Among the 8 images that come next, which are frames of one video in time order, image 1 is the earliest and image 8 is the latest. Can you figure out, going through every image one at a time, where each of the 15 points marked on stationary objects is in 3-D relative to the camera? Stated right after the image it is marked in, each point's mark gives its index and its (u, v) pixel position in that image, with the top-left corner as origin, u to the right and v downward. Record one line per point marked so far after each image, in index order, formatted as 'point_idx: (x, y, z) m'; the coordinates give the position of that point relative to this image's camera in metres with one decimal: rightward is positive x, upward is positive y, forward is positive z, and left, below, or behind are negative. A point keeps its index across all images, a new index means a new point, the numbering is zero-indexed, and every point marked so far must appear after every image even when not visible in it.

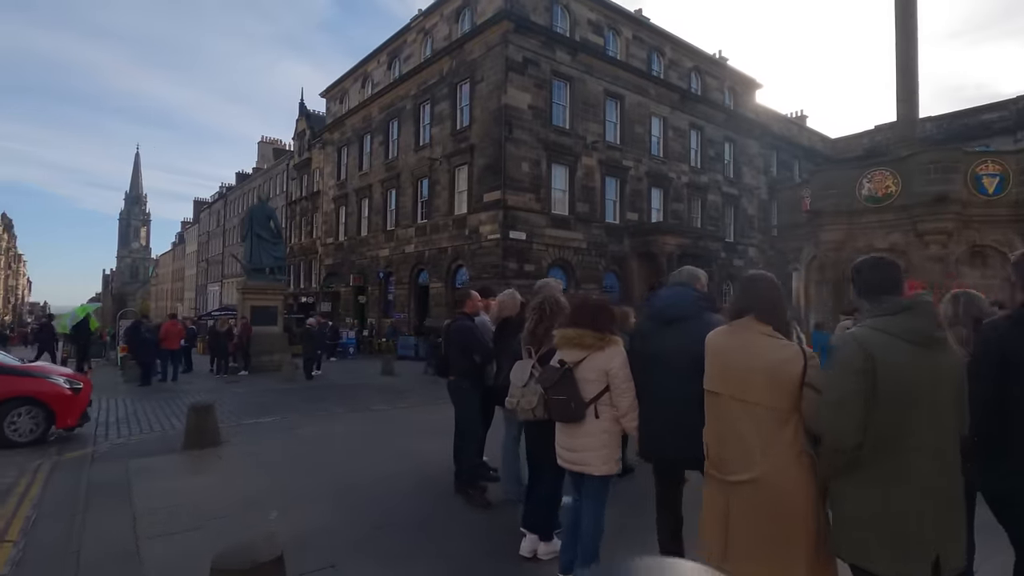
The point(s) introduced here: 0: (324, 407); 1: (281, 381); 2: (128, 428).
0: (-4.0, -2.5, +11.3) m
1: (-7.1, -2.8, +16.4) m
2: (-6.4, -2.3, +8.9) m
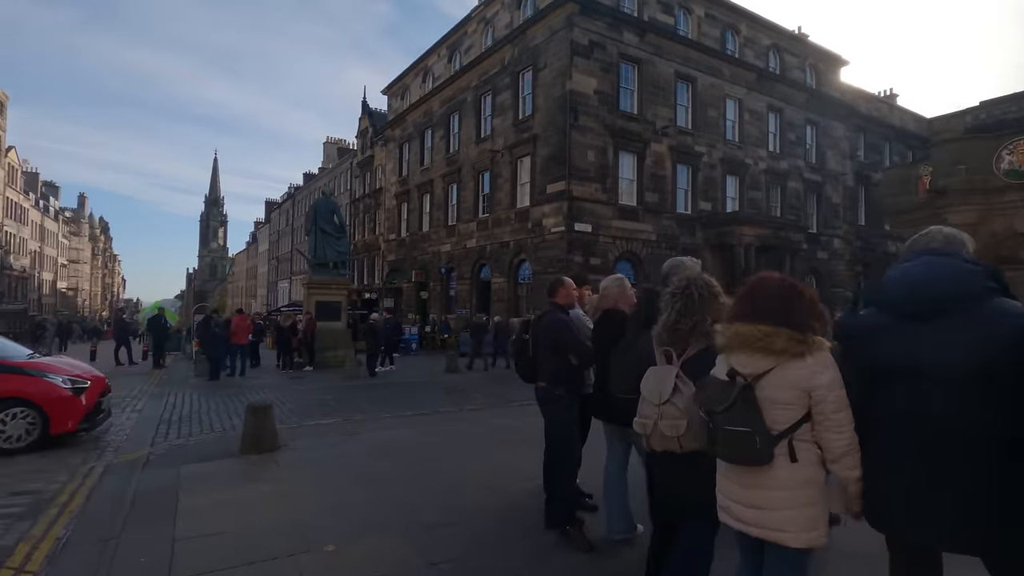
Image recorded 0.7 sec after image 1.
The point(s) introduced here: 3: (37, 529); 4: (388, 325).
0: (-2.5, -2.3, +10.6) m
1: (-5.1, -2.6, +16.0) m
2: (-5.2, -2.2, +8.5) m
3: (-3.9, -2.0, +4.4) m
4: (-4.5, -1.4, +19.6) m
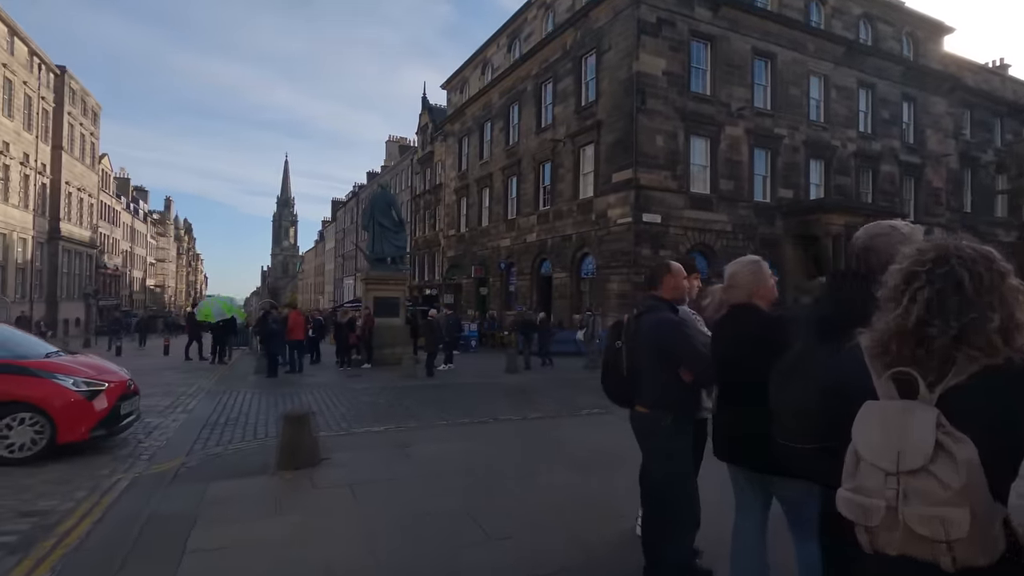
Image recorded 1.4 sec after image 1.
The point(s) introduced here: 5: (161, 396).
0: (-1.3, -2.2, +9.7) m
1: (-3.2, -2.5, +15.3) m
2: (-4.2, -2.1, +7.9) m
3: (-3.4, -1.9, +3.7) m
4: (-2.3, -1.2, +18.8) m
5: (-7.4, -2.3, +11.3) m
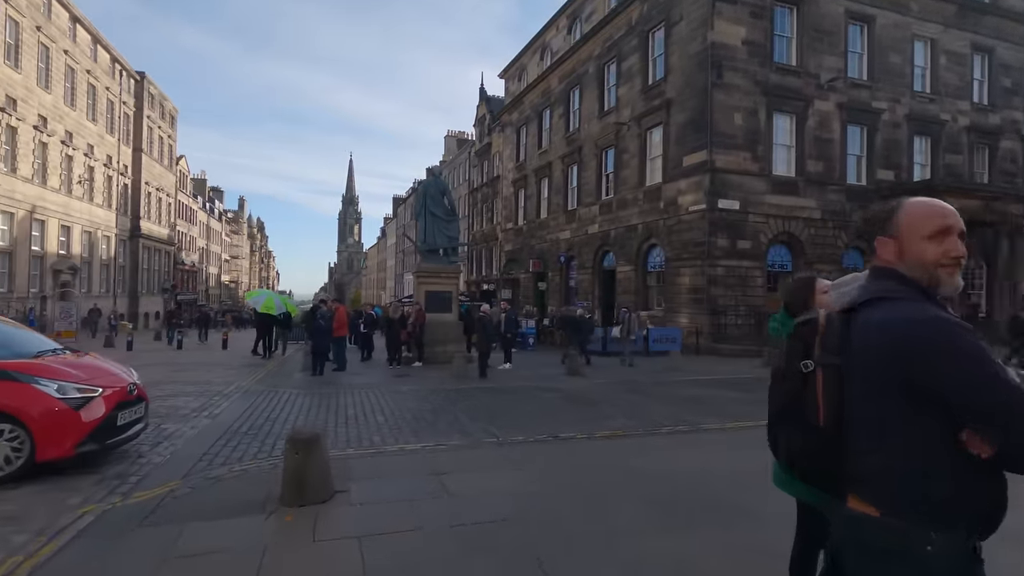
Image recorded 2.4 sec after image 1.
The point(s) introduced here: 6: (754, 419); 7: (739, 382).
0: (-0.3, -2.1, +8.3) m
1: (-1.6, -2.3, +14.1) m
2: (-3.4, -2.0, +6.8) m
3: (-3.1, -1.8, +2.5) m
4: (-0.3, -1.0, +17.4) m
5: (-6.2, -2.1, +10.5) m
6: (+4.0, -2.2, +8.9) m
7: (+5.7, -2.3, +13.4) m
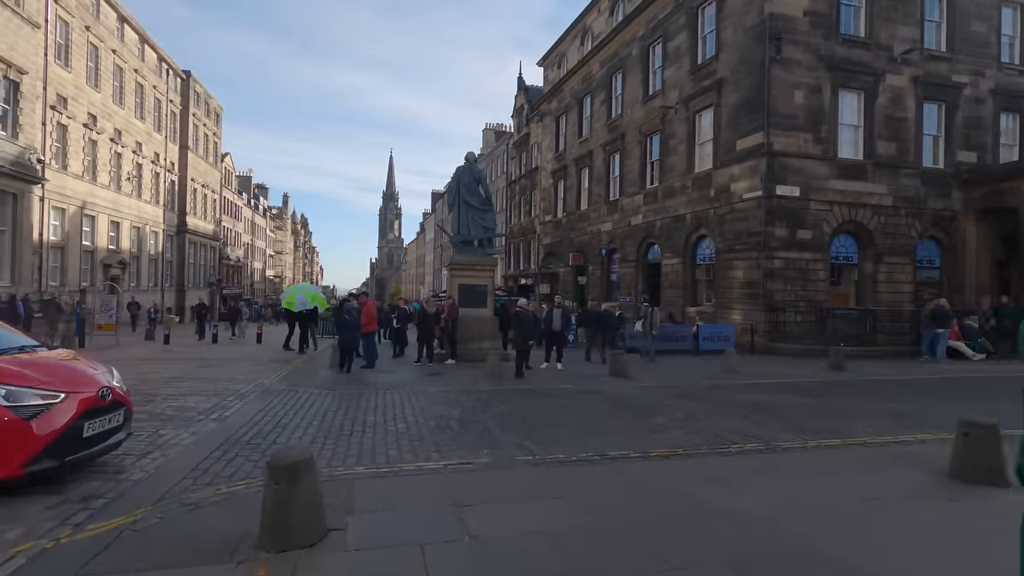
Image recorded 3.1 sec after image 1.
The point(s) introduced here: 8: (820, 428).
0: (+0.2, -2.0, +7.1) m
1: (-0.7, -2.1, +13.0) m
2: (-3.0, -1.9, +5.9) m
3: (-2.9, -1.8, +1.6) m
4: (+0.9, -0.8, +16.3) m
5: (-5.6, -2.0, +9.8) m
6: (+4.5, -2.0, +7.5) m
7: (+6.5, -2.2, +11.8) m
8: (+4.4, -2.0, +7.8) m
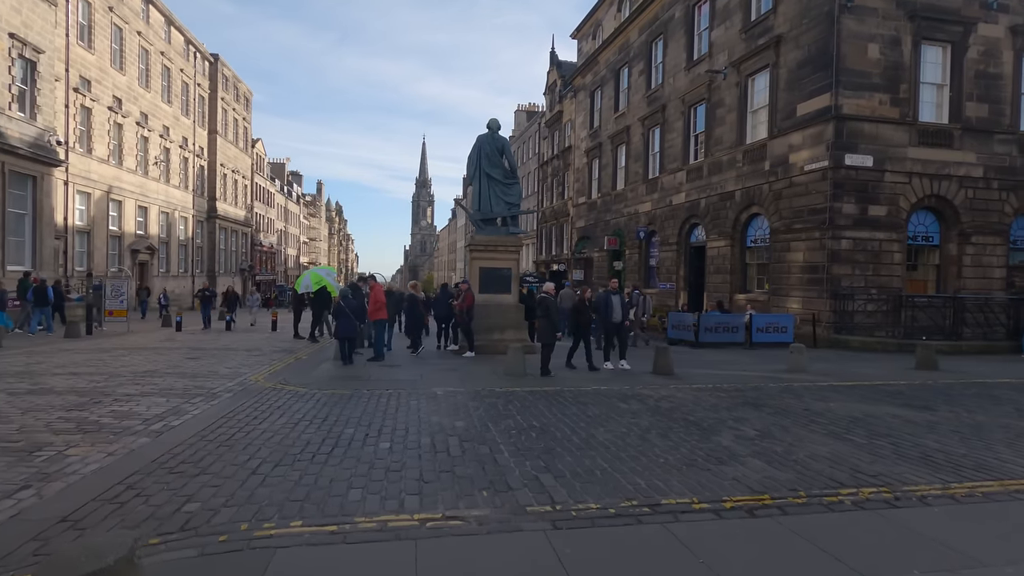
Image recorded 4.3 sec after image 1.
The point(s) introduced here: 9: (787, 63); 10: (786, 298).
0: (+0.4, -1.7, +5.3) m
1: (-0.2, -1.8, +11.2) m
2: (-2.9, -1.7, +4.2) m
3: (-3.1, -1.6, -0.1) m
4: (+1.6, -0.3, +14.3) m
5: (-5.2, -1.6, +8.3) m
6: (+4.7, -1.8, +5.3) m
7: (+7.0, -1.9, +9.5) m
8: (+4.6, -1.8, +5.6) m
9: (+10.1, +8.2, +19.6) m
10: (+9.9, -0.4, +19.4) m
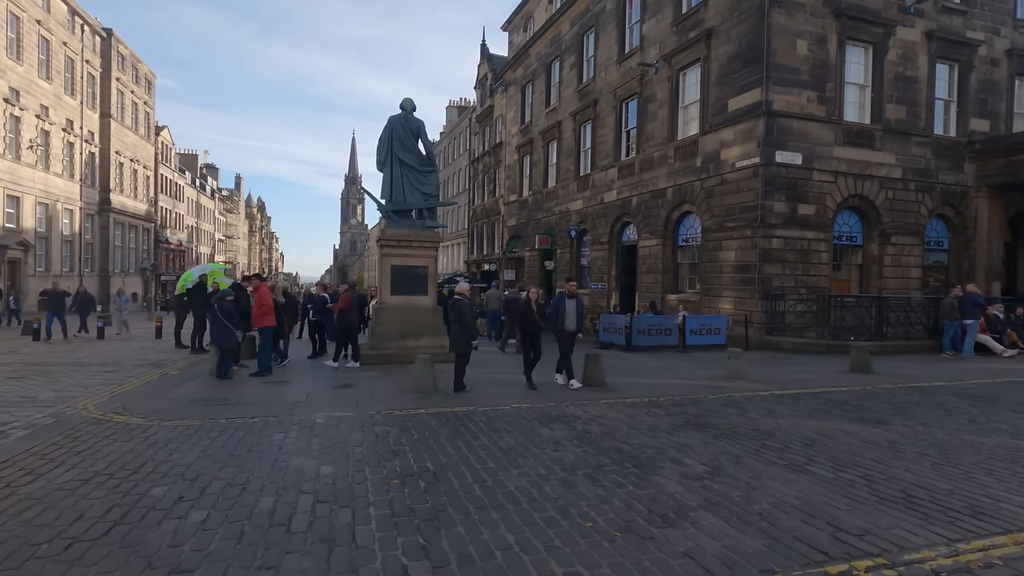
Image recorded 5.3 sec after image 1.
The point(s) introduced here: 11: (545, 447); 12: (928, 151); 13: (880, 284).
0: (-0.6, -1.7, +3.7) m
1: (-1.8, -1.8, +9.5) m
2: (-3.7, -1.7, +2.2) m
3: (-3.4, -1.6, -2.0) m
4: (-0.4, -0.4, +12.8) m
5: (-6.5, -1.7, +6.0) m
6: (+3.7, -1.8, +4.3) m
7: (+5.5, -1.9, +8.7) m
8: (+3.6, -1.8, +4.5) m
9: (+7.4, +8.2, +19.1) m
10: (+7.2, -0.4, +18.8) m
11: (+0.4, -1.8, +6.0) m
12: (+15.1, +4.9, +19.4) m
13: (+13.0, +0.1, +19.0) m
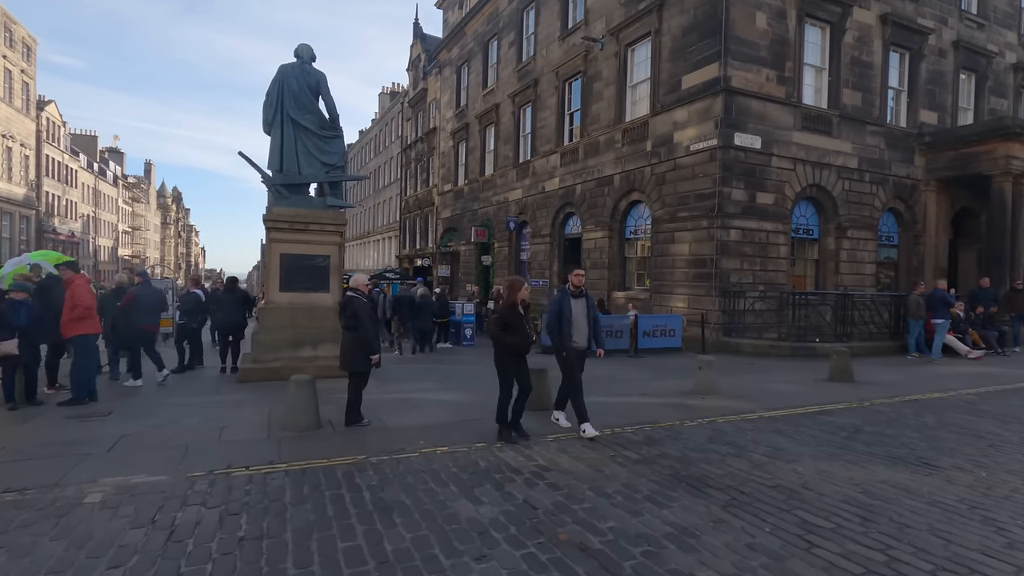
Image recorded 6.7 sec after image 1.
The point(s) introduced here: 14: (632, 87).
0: (-1.0, -1.7, +1.1) m
1: (-2.9, -1.7, +6.8) m
2: (-3.9, -1.6, -0.7) m
3: (-3.2, -1.6, -4.9) m
4: (-1.9, -0.3, +10.2) m
5: (-7.1, -1.6, +2.8) m
6: (+3.2, -1.7, +2.2) m
7: (+4.4, -1.8, +6.8) m
8: (+3.0, -1.7, +2.4) m
9: (+5.1, +8.3, +17.3) m
10: (+5.0, -0.3, +17.0) m
11: (-0.3, -1.7, +3.5) m
12: (+12.8, +5.0, +18.5) m
13: (+10.8, +0.3, +17.8) m
14: (+4.4, +7.3, +19.3) m
